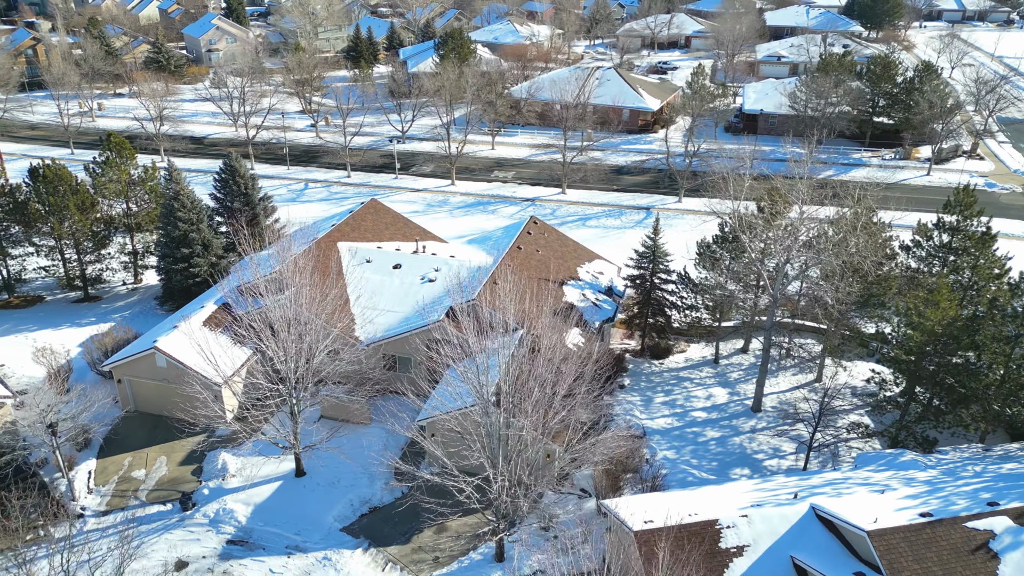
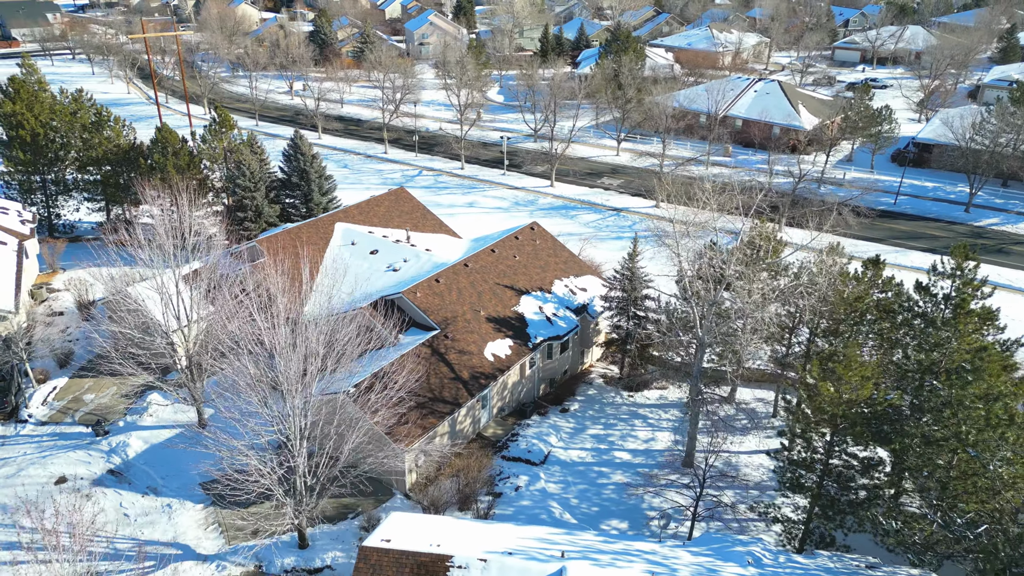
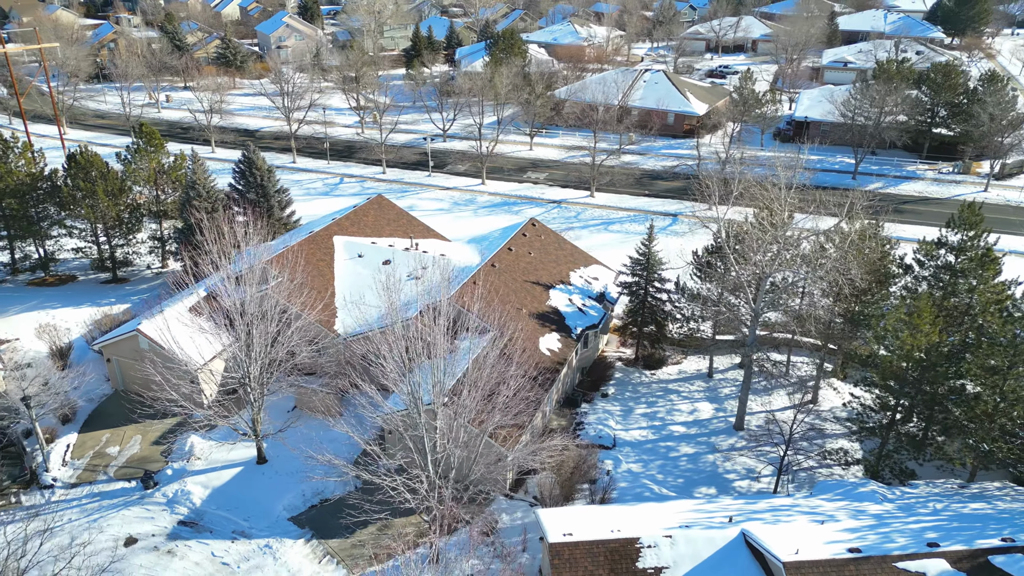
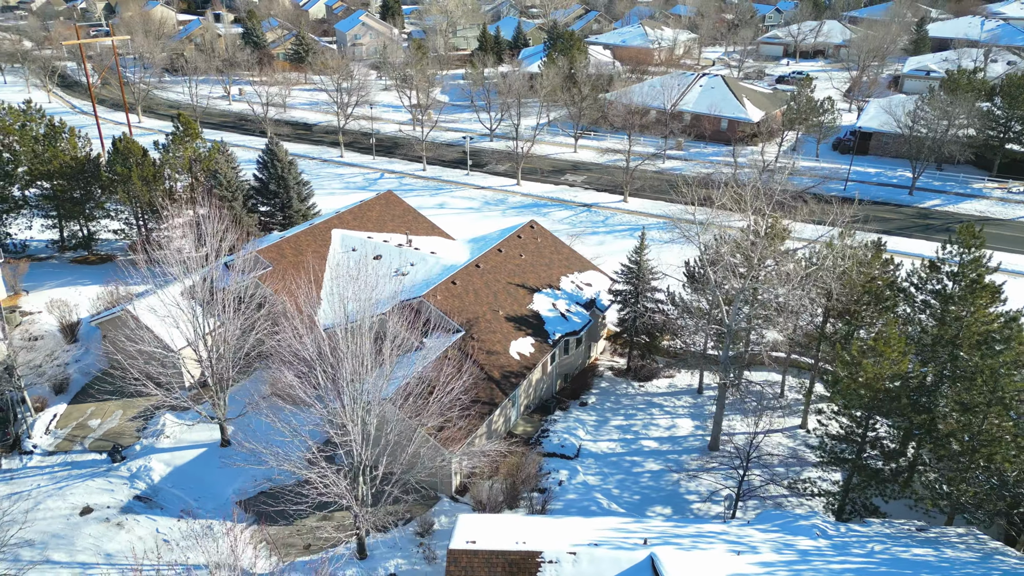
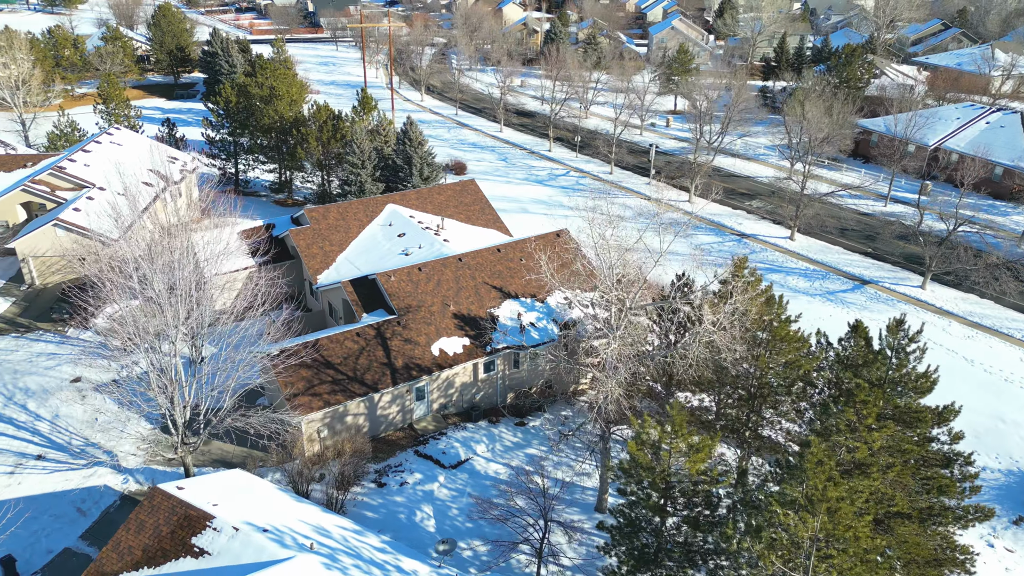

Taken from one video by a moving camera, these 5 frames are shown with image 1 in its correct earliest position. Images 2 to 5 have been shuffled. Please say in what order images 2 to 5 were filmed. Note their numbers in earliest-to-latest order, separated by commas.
3, 4, 2, 5
